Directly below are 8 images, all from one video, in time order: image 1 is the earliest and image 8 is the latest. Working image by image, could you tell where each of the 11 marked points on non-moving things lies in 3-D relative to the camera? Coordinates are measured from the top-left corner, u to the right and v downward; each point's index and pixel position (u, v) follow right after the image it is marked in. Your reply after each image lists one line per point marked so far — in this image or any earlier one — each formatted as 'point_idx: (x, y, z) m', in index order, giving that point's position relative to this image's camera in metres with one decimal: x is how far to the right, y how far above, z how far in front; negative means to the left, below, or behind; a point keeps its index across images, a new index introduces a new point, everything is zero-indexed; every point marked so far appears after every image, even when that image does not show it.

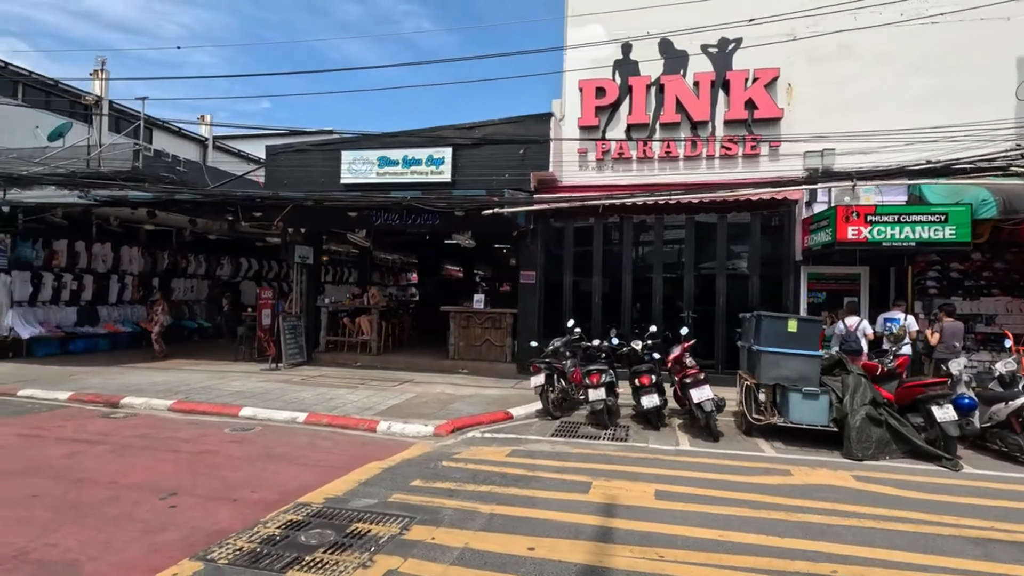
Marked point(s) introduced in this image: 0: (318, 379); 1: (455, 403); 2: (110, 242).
0: (-4.0, -1.9, +11.1) m
1: (-1.0, -2.0, +9.1) m
2: (-12.0, +1.4, +15.9) m
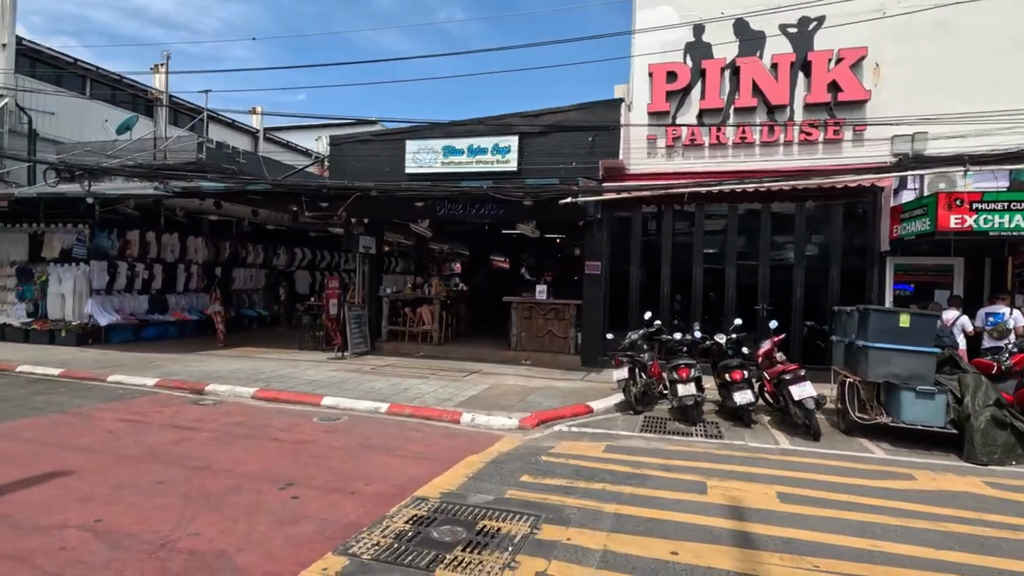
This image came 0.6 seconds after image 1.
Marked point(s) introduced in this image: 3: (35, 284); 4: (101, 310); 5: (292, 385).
0: (-2.6, -1.7, +11.2) m
1: (+0.3, -1.8, +9.0) m
2: (-10.3, +1.7, +16.3) m
3: (-12.9, +0.1, +14.4) m
4: (-11.0, -0.6, +14.3) m
5: (-3.9, -1.7, +9.4) m
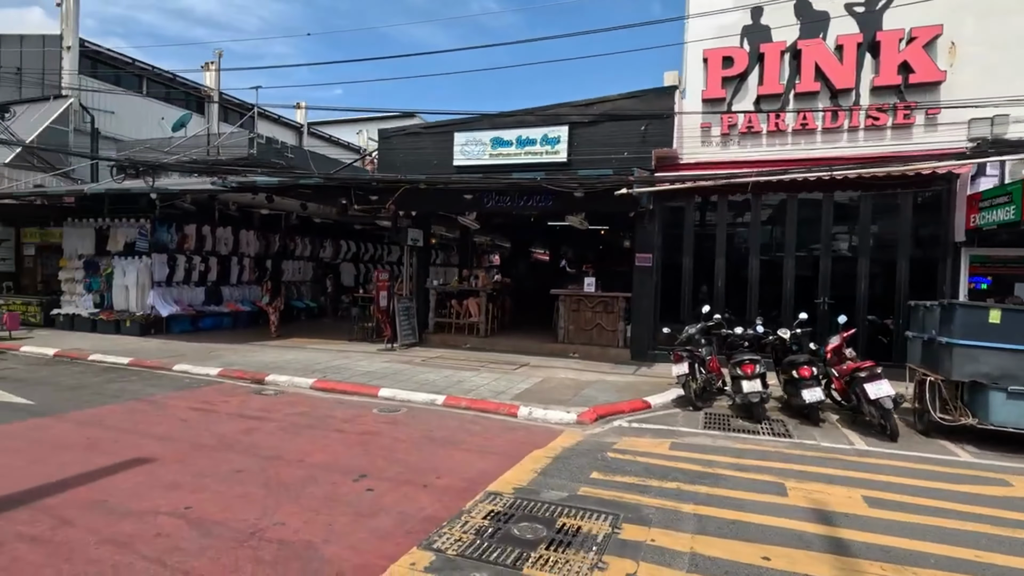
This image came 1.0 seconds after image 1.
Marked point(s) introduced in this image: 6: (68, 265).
0: (-1.6, -1.5, +11.3) m
1: (+1.2, -1.7, +8.9) m
2: (-8.9, +1.9, +16.8) m
3: (-11.6, +0.3, +15.1) m
4: (-9.7, -0.4, +14.8) m
5: (-2.9, -1.6, +9.6) m
6: (-12.8, +0.7, +15.5) m
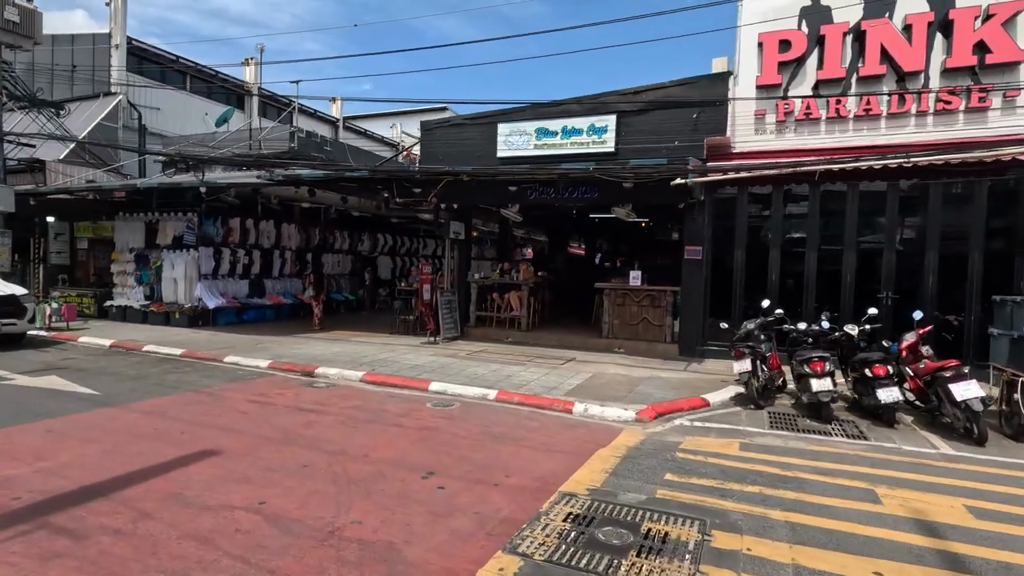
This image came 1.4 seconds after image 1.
0: (-0.6, -1.4, +11.2) m
1: (+2.1, -1.6, +8.7) m
2: (-7.6, +2.2, +17.0) m
3: (-10.4, +0.6, +15.5) m
4: (-8.6, -0.2, +15.1) m
5: (-2.1, -1.4, +9.5) m
6: (-11.6, +0.9, +15.9) m
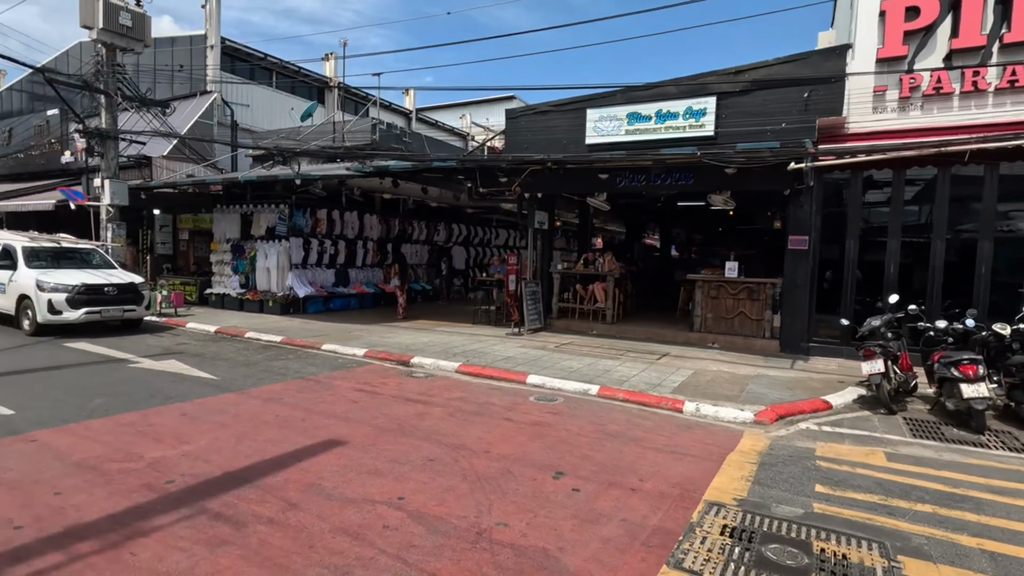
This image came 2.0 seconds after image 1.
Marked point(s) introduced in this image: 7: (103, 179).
0: (+1.2, -1.2, +10.9) m
1: (+3.6, -1.5, +8.1) m
2: (-5.1, +2.5, +17.4) m
3: (-8.1, +0.9, +16.2) m
4: (-6.2, +0.1, +15.7) m
5: (-0.4, -1.3, +9.4) m
6: (-9.2, +1.3, +16.8) m
7: (-11.4, +3.0, +14.9) m
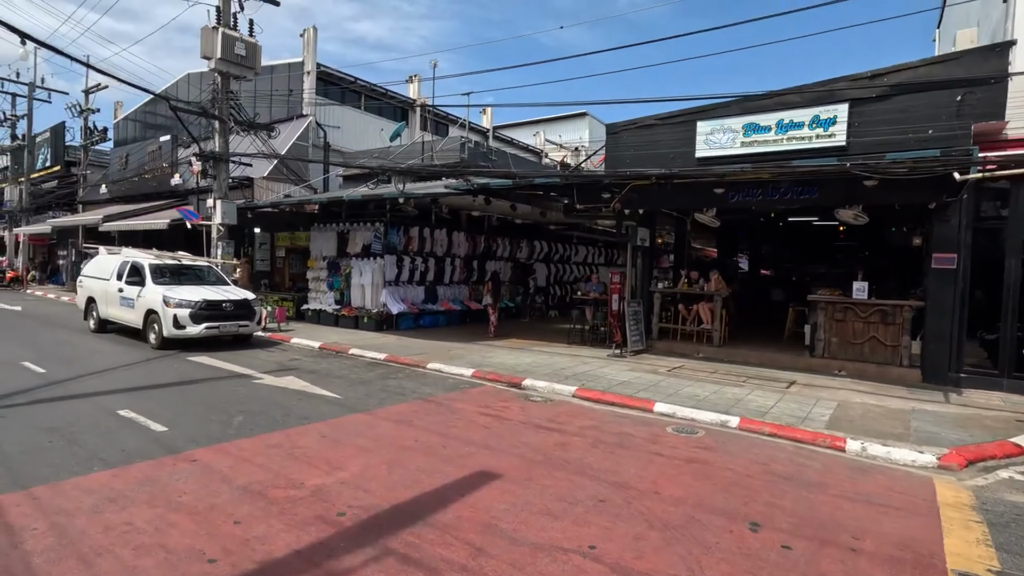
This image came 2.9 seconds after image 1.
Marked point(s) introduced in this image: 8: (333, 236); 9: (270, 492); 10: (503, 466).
0: (+3.3, -1.6, +10.3) m
1: (+5.4, -1.8, +7.2) m
2: (-2.2, +2.0, +17.5) m
3: (-5.3, +0.4, +16.6) m
4: (-3.6, -0.3, +15.9) m
5: (+1.6, -1.6, +9.0) m
6: (-6.4, +0.7, +17.3) m
7: (-8.7, +2.6, +15.7) m
8: (-5.6, +1.6, +16.8) m
9: (-2.0, -1.7, +4.4) m
10: (-0.1, -1.7, +5.1) m
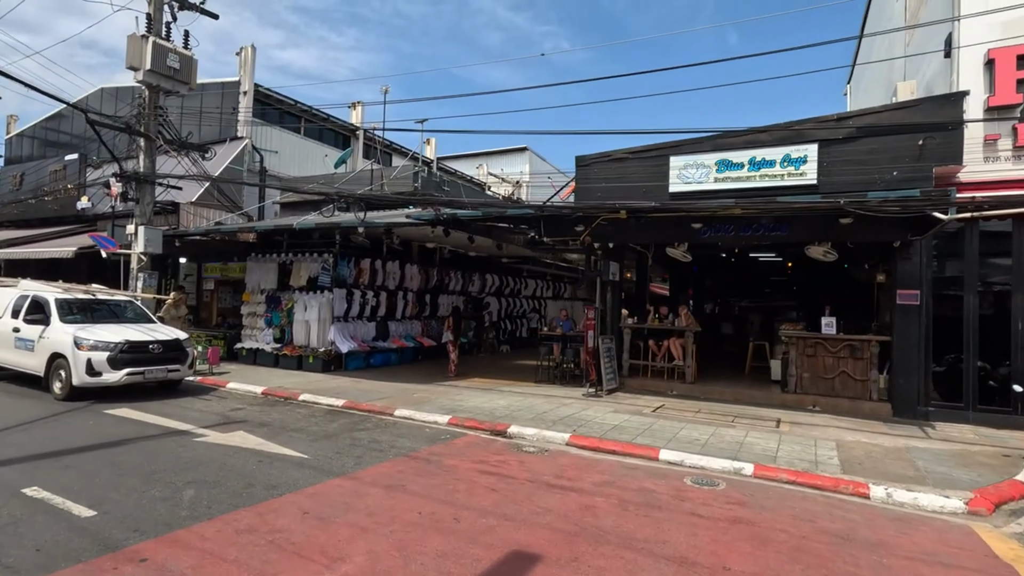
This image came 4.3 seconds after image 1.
0: (+2.9, -2.3, +9.9) m
1: (+5.4, -2.3, +7.1) m
2: (-3.5, +0.9, +16.5) m
3: (-6.5, -0.6, +15.1) m
4: (-4.7, -1.3, +14.6) m
5: (+1.3, -2.2, +8.4) m
6: (-7.7, -0.3, +15.7) m
7: (-9.8, +1.6, +13.9) m
8: (-6.8, +0.6, +15.3) m
9: (-1.6, -2.0, +3.3) m
10: (+0.2, -2.1, +4.3) m
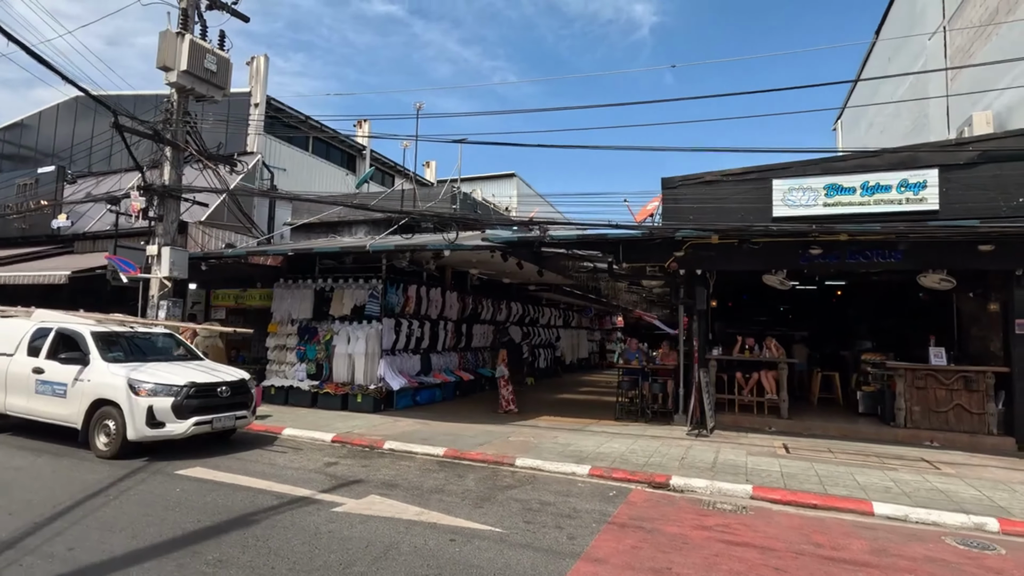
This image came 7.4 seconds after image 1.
0: (+5.0, -2.8, +9.1) m
1: (+7.7, -2.7, +6.6) m
2: (-2.1, 0.0, +15.3) m
3: (-4.9, -1.4, +13.5) m
4: (-3.0, -2.1, +13.1) m
5: (+3.6, -2.6, +7.4) m
6: (-6.1, -1.1, +14.0) m
7: (-8.0, +0.9, +12.1) m
8: (-5.2, -0.2, +13.7) m
9: (+1.1, -2.1, +2.2) m
10: (+2.8, -2.3, +3.3) m
